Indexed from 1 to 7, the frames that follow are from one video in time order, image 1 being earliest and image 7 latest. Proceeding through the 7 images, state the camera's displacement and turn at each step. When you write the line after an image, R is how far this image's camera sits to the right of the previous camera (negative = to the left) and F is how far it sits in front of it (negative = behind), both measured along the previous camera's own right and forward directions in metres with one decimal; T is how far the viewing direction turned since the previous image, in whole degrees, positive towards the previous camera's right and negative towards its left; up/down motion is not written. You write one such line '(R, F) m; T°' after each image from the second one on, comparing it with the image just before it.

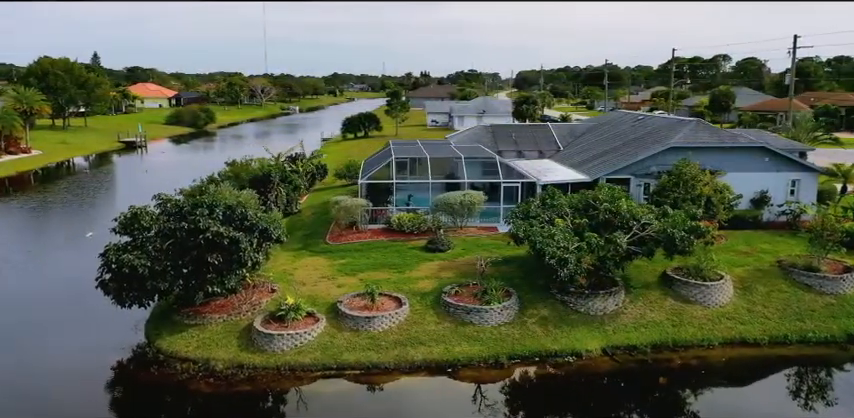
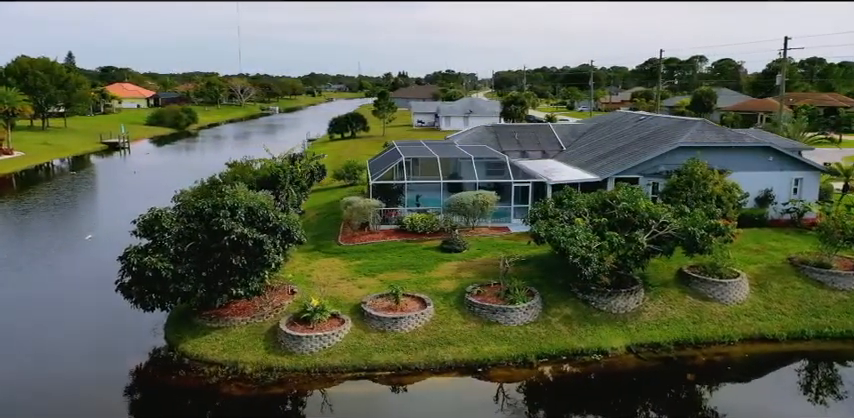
(-1.3, 0.0) m; +2°
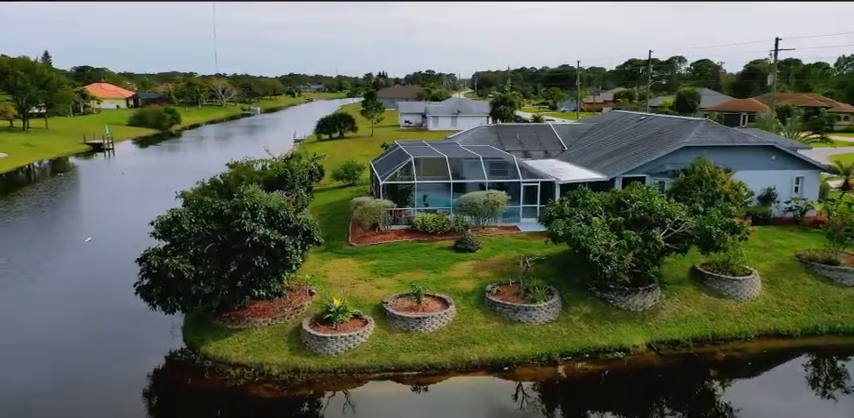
(-1.1, 0.0) m; +2°
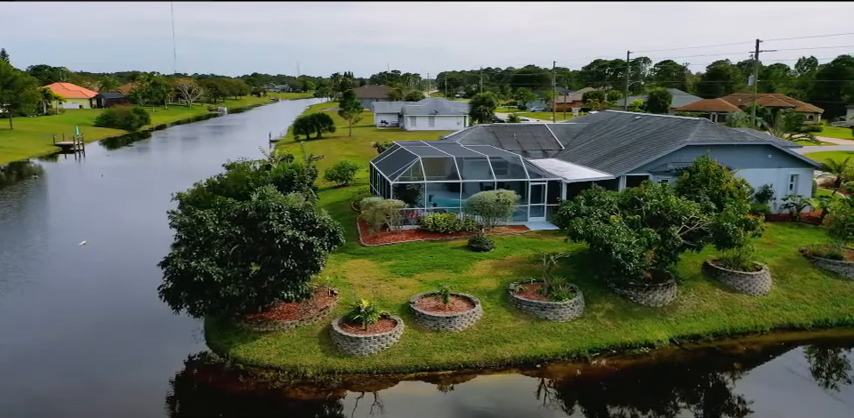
(-1.6, 0.0) m; +3°
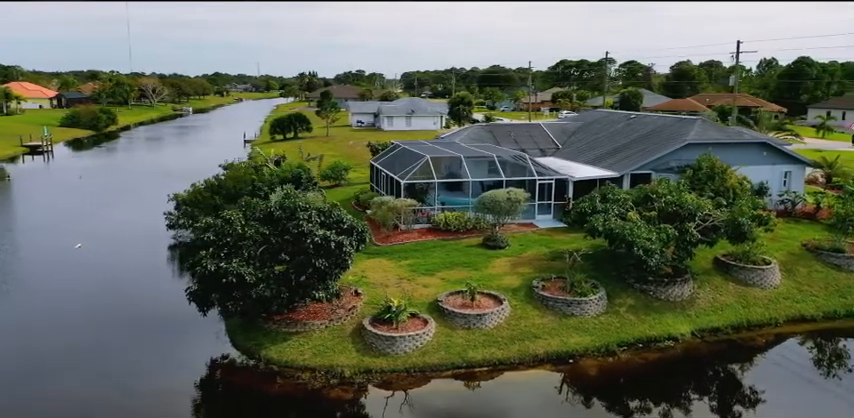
(-1.7, 0.0) m; +3°
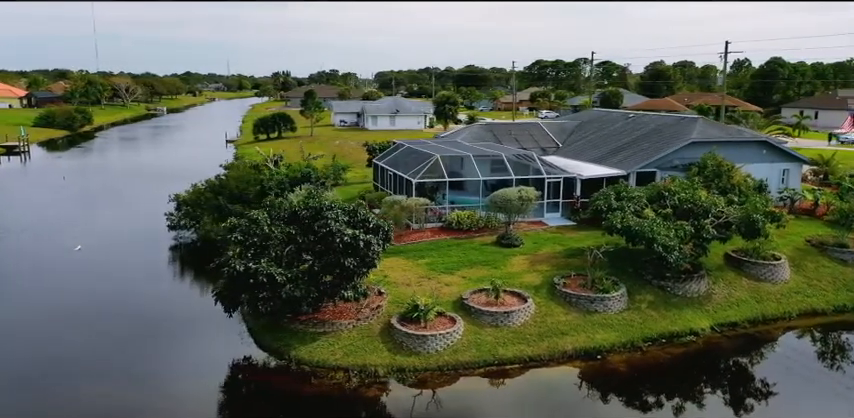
(-1.4, 0.0) m; +2°
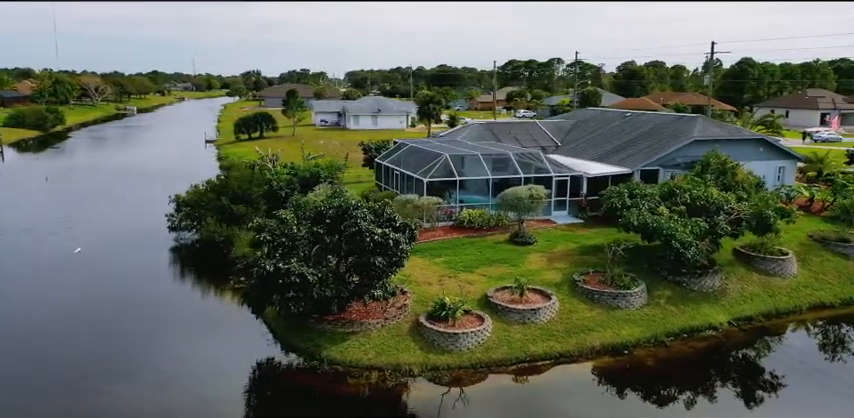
(-1.5, 0.0) m; +2°
